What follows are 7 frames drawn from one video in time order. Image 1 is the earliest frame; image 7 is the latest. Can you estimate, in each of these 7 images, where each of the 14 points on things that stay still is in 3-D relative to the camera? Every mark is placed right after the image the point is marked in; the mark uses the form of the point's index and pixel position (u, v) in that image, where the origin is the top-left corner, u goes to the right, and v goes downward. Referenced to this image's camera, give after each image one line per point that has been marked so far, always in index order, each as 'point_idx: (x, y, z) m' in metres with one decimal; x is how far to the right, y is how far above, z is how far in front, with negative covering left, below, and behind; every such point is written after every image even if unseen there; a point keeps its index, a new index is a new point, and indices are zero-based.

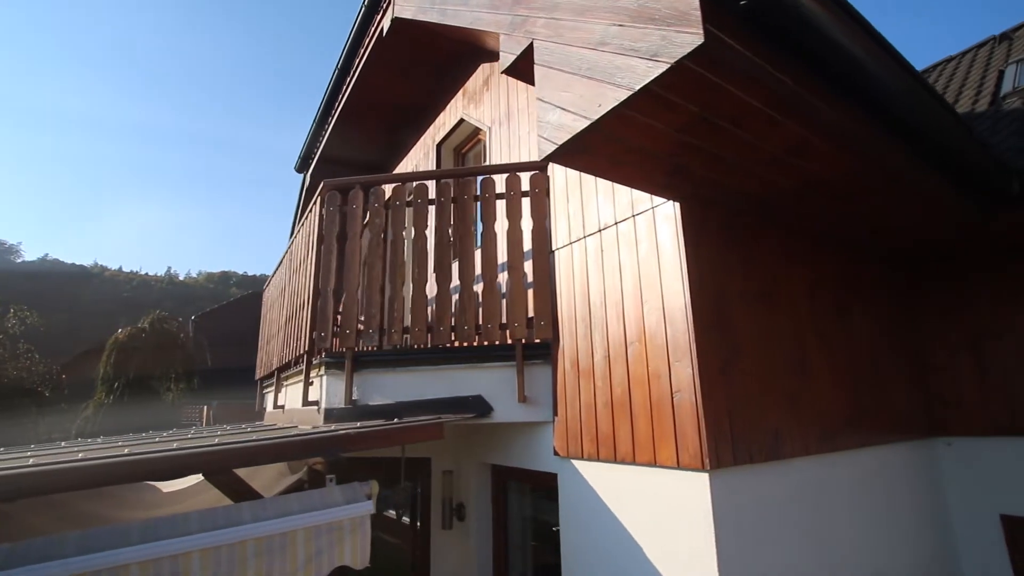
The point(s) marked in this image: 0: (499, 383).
0: (-0.1, -0.7, +3.6) m
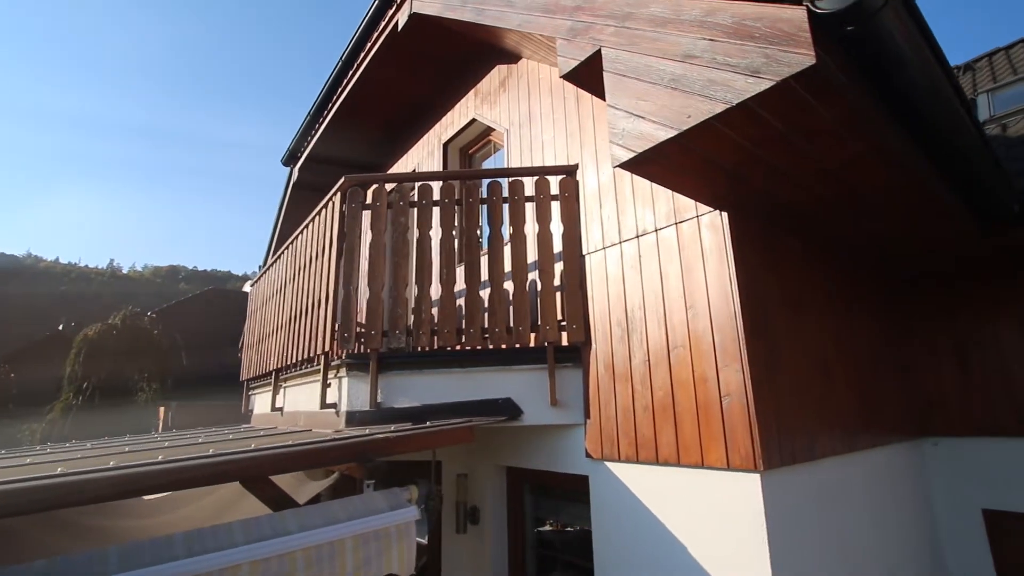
0: (+0.1, -0.7, +3.6) m
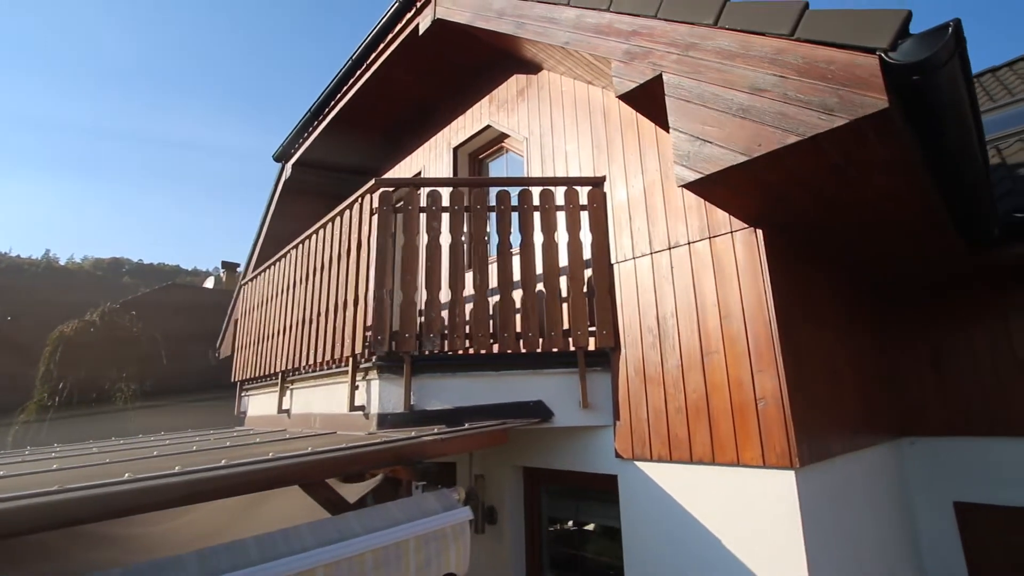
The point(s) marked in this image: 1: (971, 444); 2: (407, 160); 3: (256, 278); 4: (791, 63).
0: (+0.4, -0.8, +3.7) m
1: (+3.5, -1.3, +3.9) m
2: (-1.4, +1.7, +6.7) m
3: (-3.3, +0.1, +6.5) m
4: (+1.2, +1.0, +2.2) m
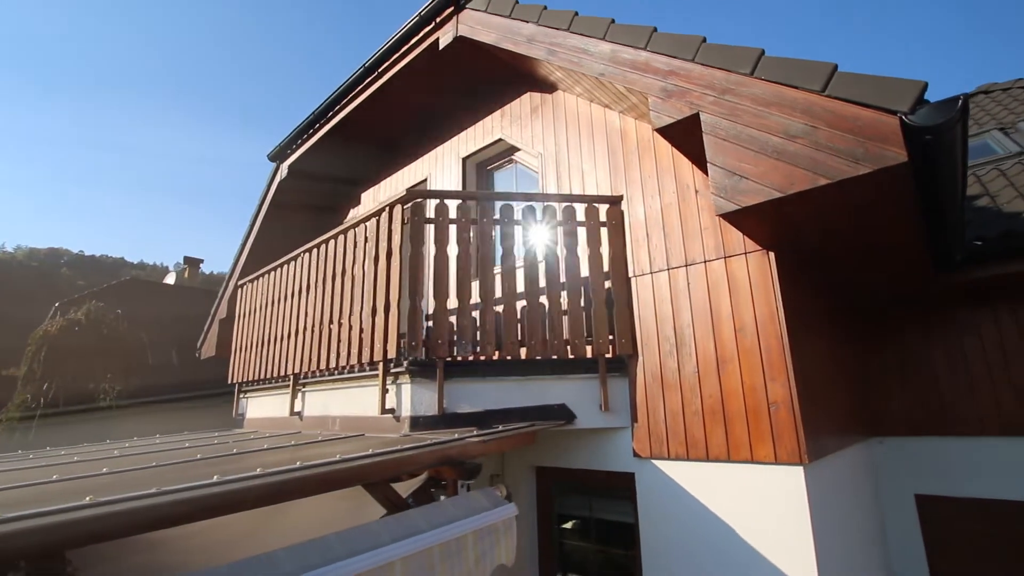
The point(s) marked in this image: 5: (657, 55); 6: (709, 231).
0: (+0.6, -0.8, +4.0) m
1: (+3.7, -1.4, +4.4) m
2: (-1.4, +1.7, +6.8) m
3: (-3.3, +0.1, +6.5) m
4: (+1.6, +0.9, +2.5) m
5: (+1.0, +1.5, +3.3) m
6: (+1.5, +0.4, +3.7) m
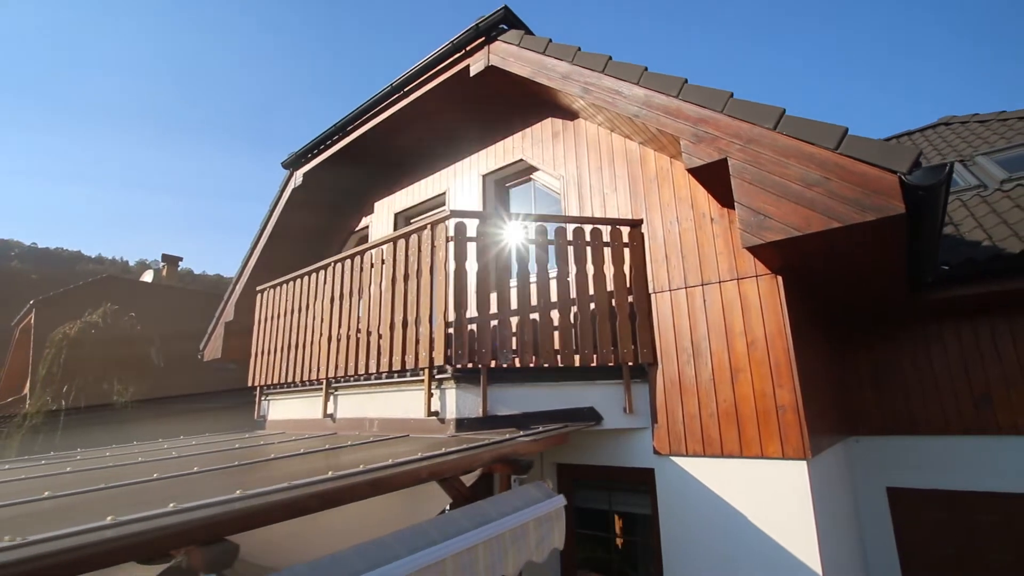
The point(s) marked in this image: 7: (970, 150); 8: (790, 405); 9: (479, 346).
0: (+0.9, -1.0, +4.4) m
1: (+3.9, -1.6, +5.1) m
2: (-1.2, +1.6, +7.1) m
3: (-3.1, 0.0, +6.7) m
4: (+2.0, +0.7, +3.0) m
5: (+1.3, +1.4, +3.7) m
6: (+1.8, +0.3, +4.2) m
7: (+6.8, +2.0, +7.4) m
8: (+2.1, -0.9, +3.7) m
9: (-0.3, -0.5, +4.2) m
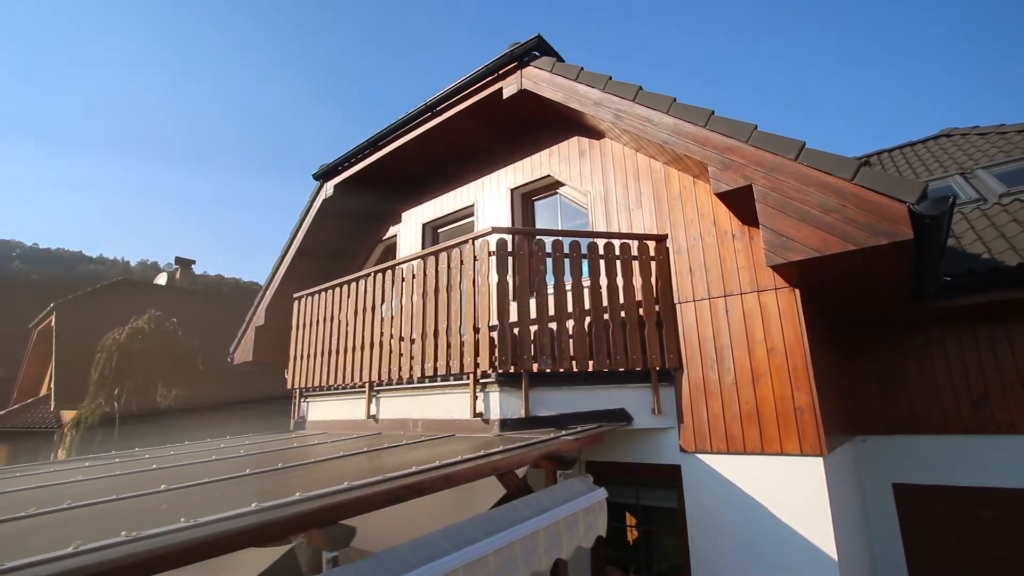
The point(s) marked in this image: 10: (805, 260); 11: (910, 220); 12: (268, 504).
0: (+1.2, -1.1, +4.8) m
1: (+4.3, -1.7, +5.4) m
2: (-0.9, +1.5, +7.5) m
3: (-2.8, -0.1, +7.0) m
4: (+2.3, +0.6, +3.4) m
5: (+1.7, +1.3, +4.1) m
6: (+2.1, +0.2, +4.6) m
7: (+7.2, +2.0, +7.8) m
8: (+2.4, -1.0, +4.1) m
9: (+0.1, -0.6, +4.6) m
10: (+2.1, +0.2, +3.5) m
11: (+2.5, +0.4, +3.2) m
12: (-1.1, -1.0, +2.3) m
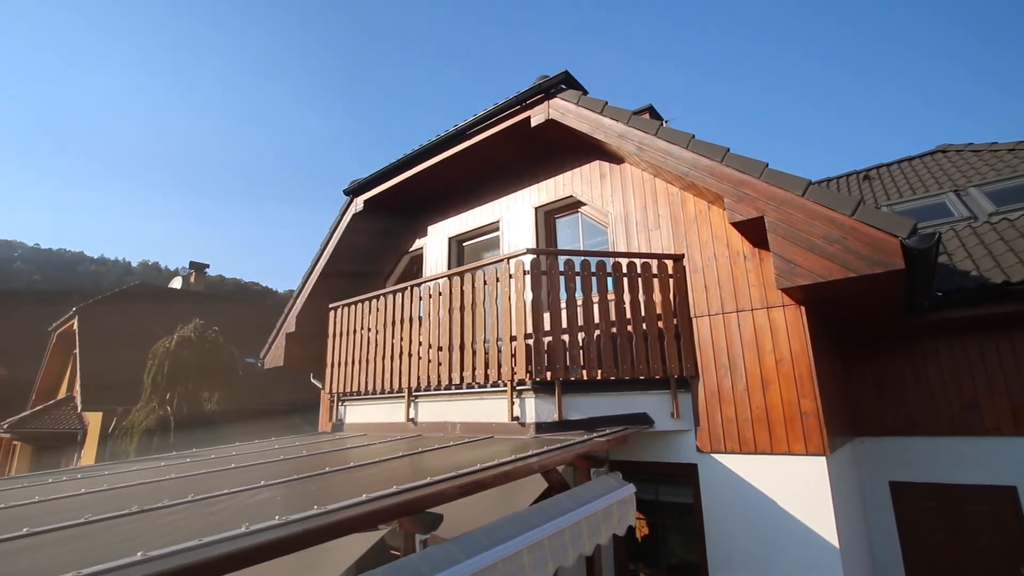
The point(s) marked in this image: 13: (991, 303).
0: (+1.6, -1.2, +5.3) m
1: (+4.6, -1.8, +6.0) m
2: (-0.5, +1.3, +8.0) m
3: (-2.4, -0.2, +7.5) m
4: (+2.7, +0.5, +3.9) m
5: (+2.0, +1.1, +4.6) m
6: (+2.5, 0.0, +5.1) m
7: (+7.5, +1.8, +8.3) m
8: (+2.8, -1.1, +4.6) m
9: (+0.4, -0.8, +5.1) m
10: (+2.4, 0.0, +4.0) m
11: (+2.9, +0.3, +3.7) m
12: (-0.8, -1.2, +2.8) m
13: (+5.1, -0.2, +5.3) m
